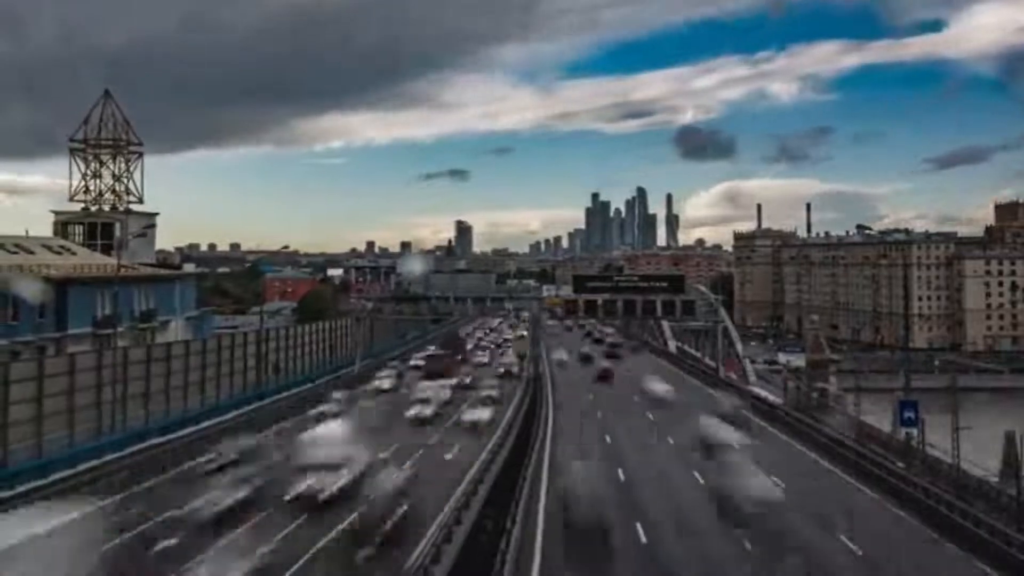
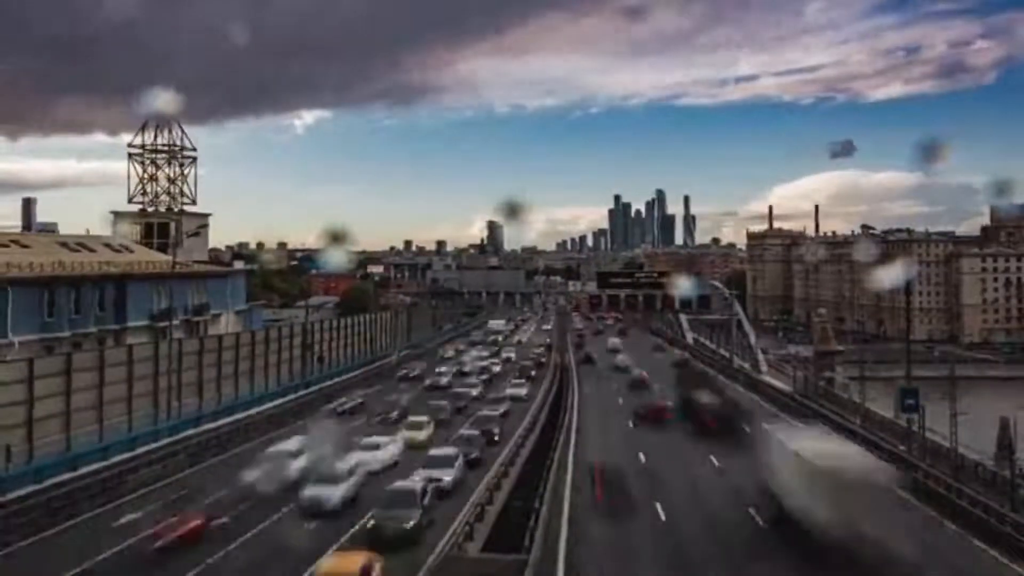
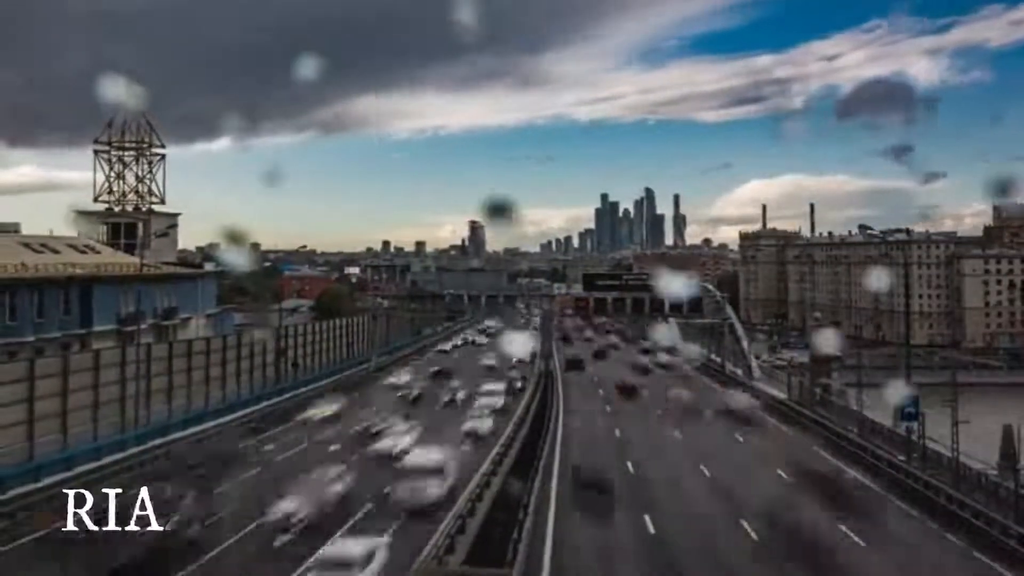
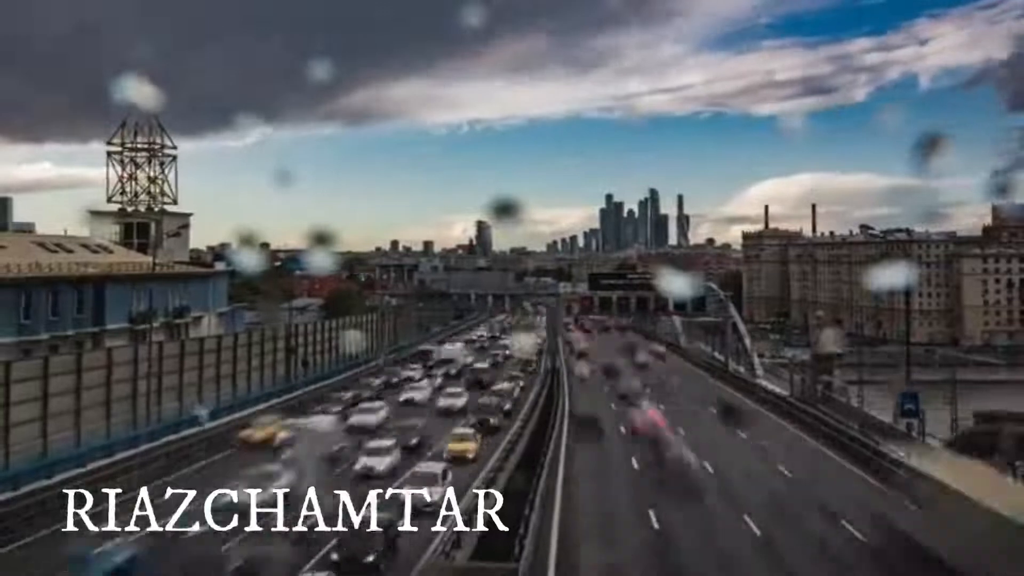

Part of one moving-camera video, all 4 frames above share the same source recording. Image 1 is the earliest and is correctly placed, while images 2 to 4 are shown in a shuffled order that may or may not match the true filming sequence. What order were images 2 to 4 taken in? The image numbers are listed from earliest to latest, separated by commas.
3, 4, 2
